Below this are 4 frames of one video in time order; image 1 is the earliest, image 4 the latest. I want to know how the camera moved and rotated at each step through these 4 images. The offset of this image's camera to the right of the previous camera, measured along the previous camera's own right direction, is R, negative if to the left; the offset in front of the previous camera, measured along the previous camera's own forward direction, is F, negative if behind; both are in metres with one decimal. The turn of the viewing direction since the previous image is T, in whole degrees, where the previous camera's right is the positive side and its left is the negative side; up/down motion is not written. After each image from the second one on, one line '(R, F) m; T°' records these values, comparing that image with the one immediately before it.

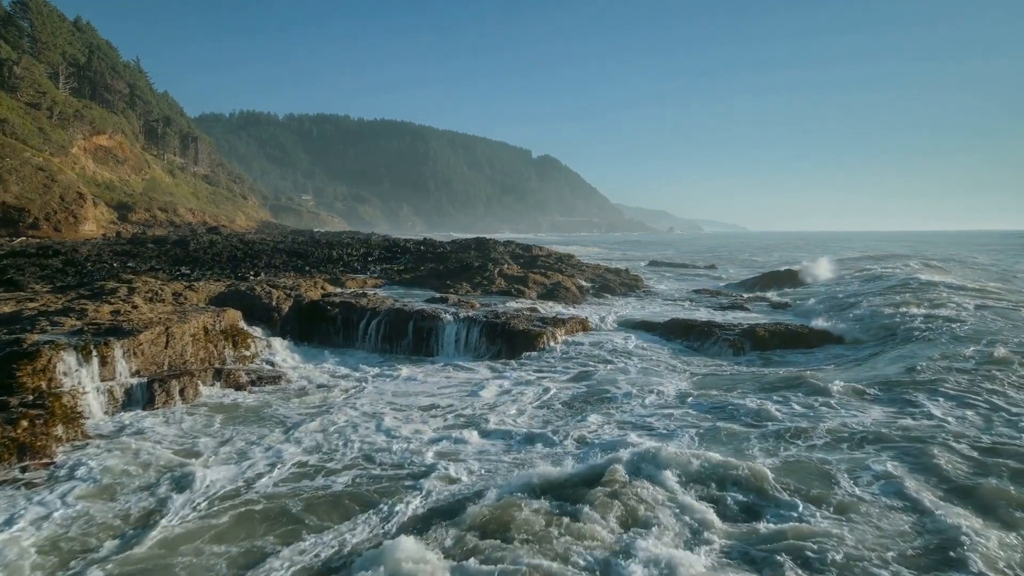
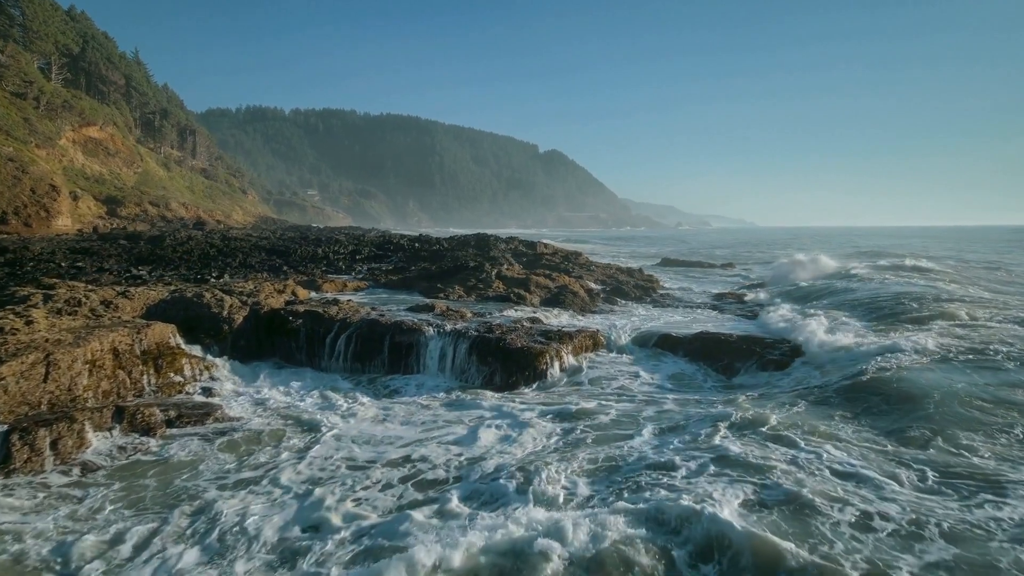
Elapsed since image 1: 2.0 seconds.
(+0.2, +2.4) m; -1°
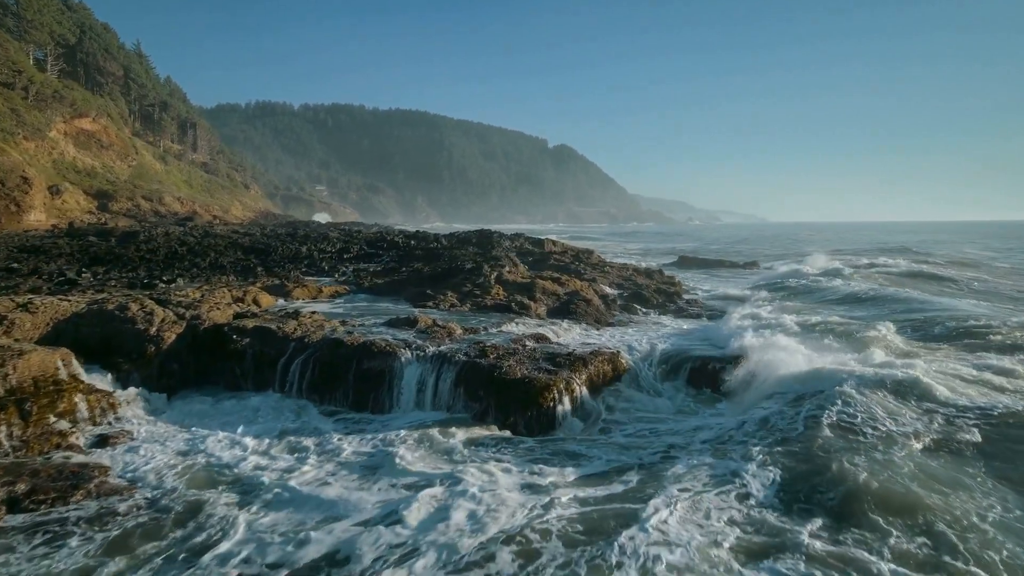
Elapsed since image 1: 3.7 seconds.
(+0.2, +2.6) m; -1°
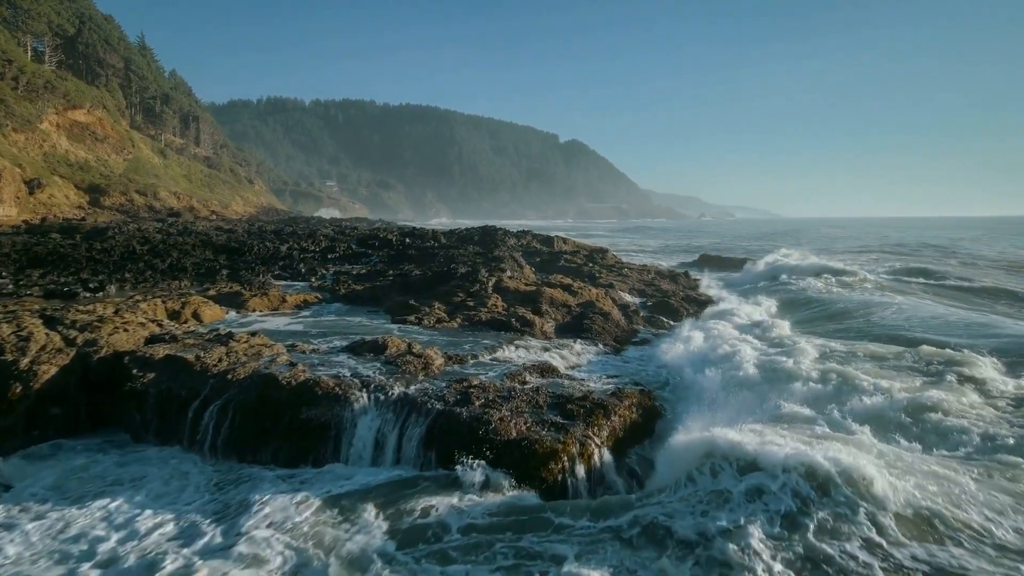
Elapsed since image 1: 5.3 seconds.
(+0.2, +2.7) m; -1°
